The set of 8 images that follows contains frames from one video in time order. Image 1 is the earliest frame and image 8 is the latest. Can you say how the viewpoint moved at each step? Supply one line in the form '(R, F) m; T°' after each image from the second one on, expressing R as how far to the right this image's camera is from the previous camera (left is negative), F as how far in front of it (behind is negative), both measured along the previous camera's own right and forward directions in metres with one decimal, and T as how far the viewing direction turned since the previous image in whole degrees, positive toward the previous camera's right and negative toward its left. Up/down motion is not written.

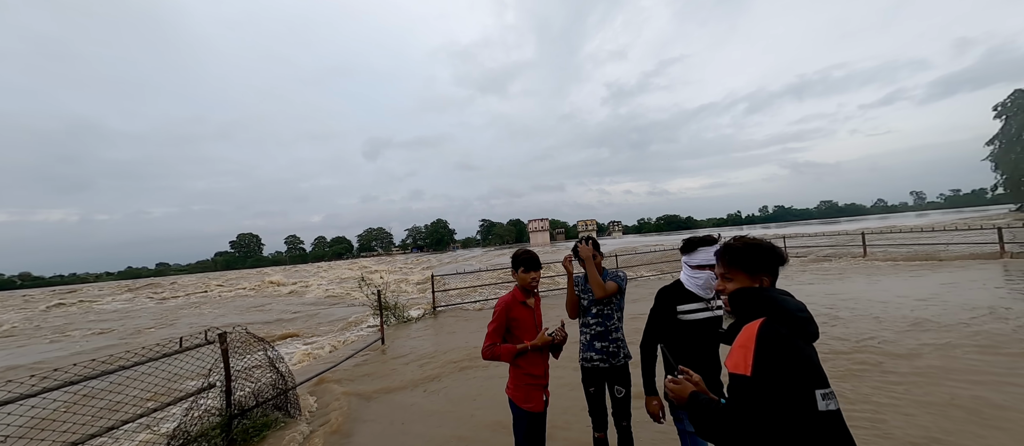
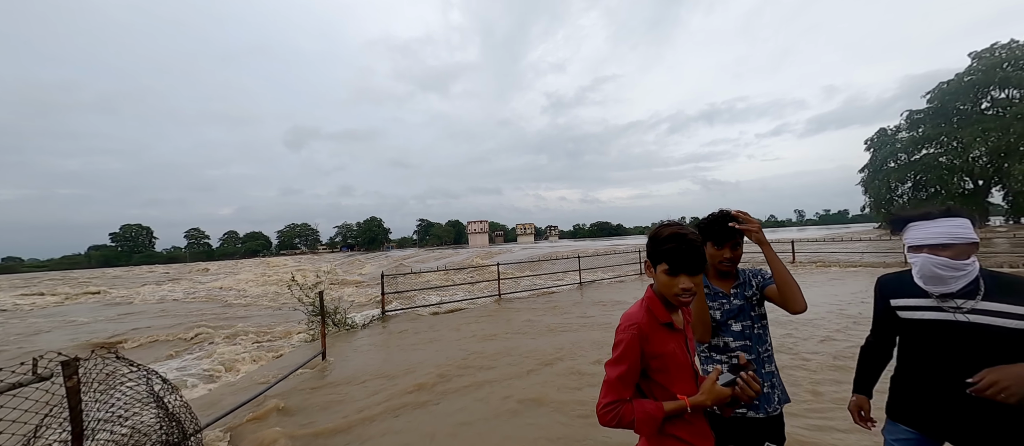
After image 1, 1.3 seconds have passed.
(-0.7, +1.0) m; +10°
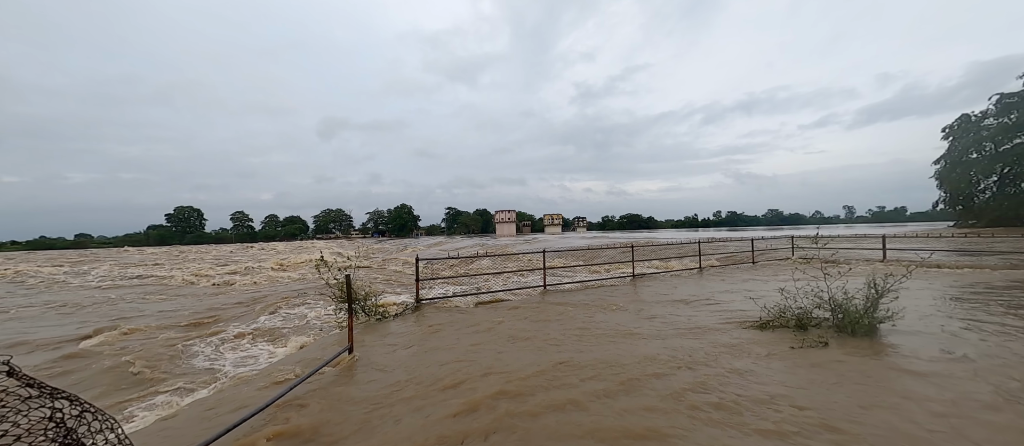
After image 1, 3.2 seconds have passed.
(-0.5, +1.1) m; -4°
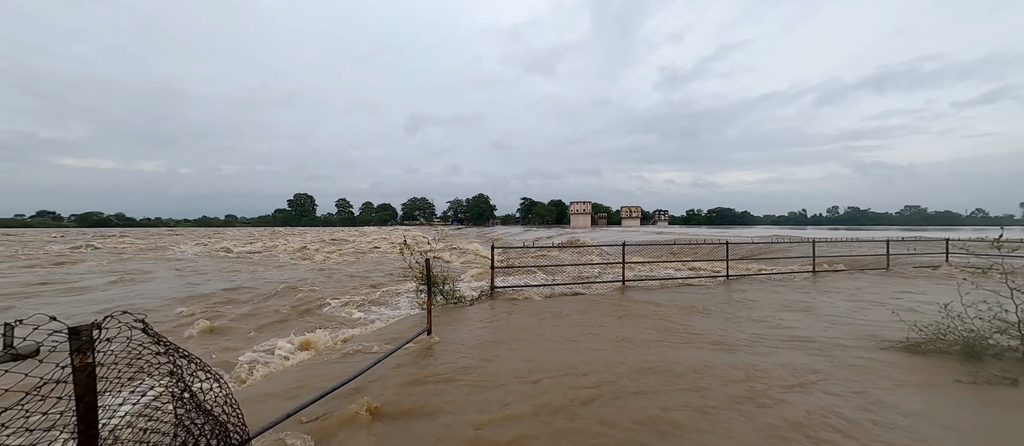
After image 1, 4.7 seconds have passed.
(-0.1, +0.2) m; -12°
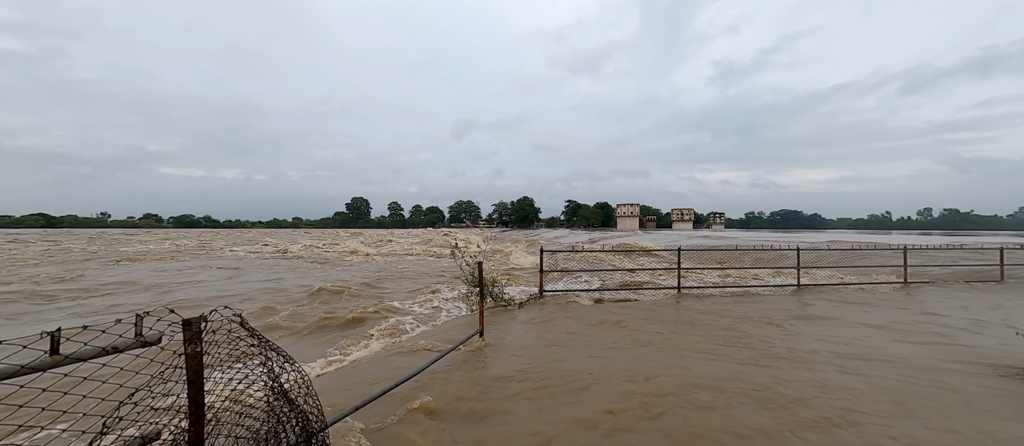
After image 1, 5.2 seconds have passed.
(-0.1, 0.0) m; -7°
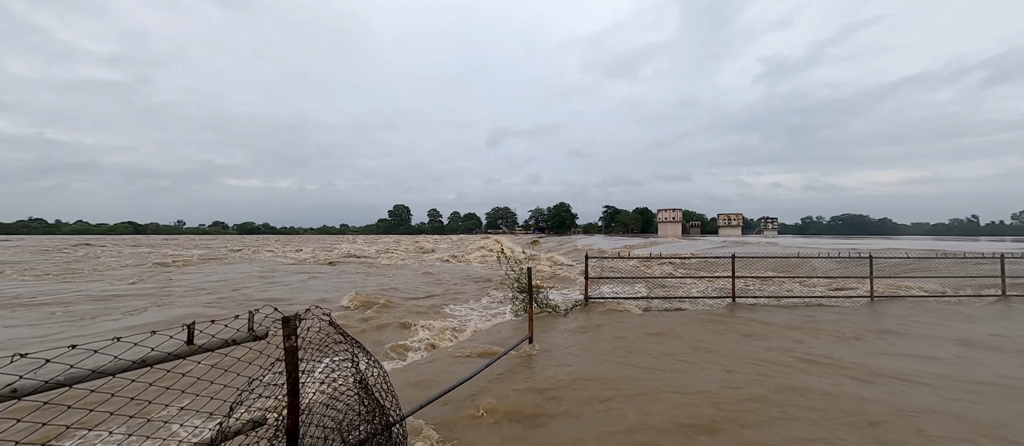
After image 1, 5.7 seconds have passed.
(-0.2, -0.1) m; -6°
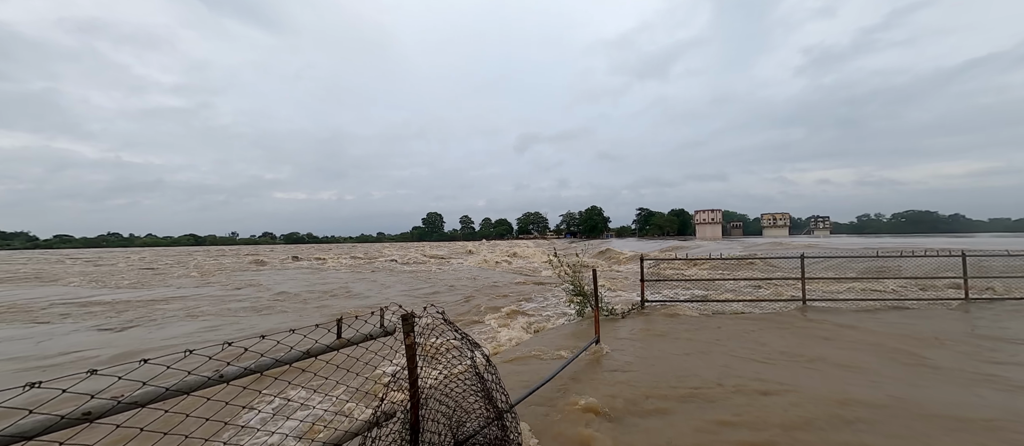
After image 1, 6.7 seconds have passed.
(-0.5, 0.0) m; -5°
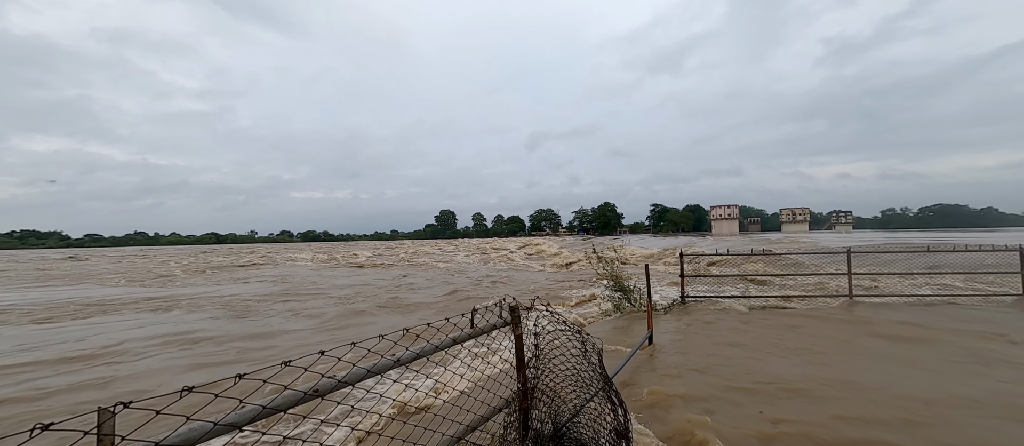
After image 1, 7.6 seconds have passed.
(-0.5, 0.0) m; -2°
